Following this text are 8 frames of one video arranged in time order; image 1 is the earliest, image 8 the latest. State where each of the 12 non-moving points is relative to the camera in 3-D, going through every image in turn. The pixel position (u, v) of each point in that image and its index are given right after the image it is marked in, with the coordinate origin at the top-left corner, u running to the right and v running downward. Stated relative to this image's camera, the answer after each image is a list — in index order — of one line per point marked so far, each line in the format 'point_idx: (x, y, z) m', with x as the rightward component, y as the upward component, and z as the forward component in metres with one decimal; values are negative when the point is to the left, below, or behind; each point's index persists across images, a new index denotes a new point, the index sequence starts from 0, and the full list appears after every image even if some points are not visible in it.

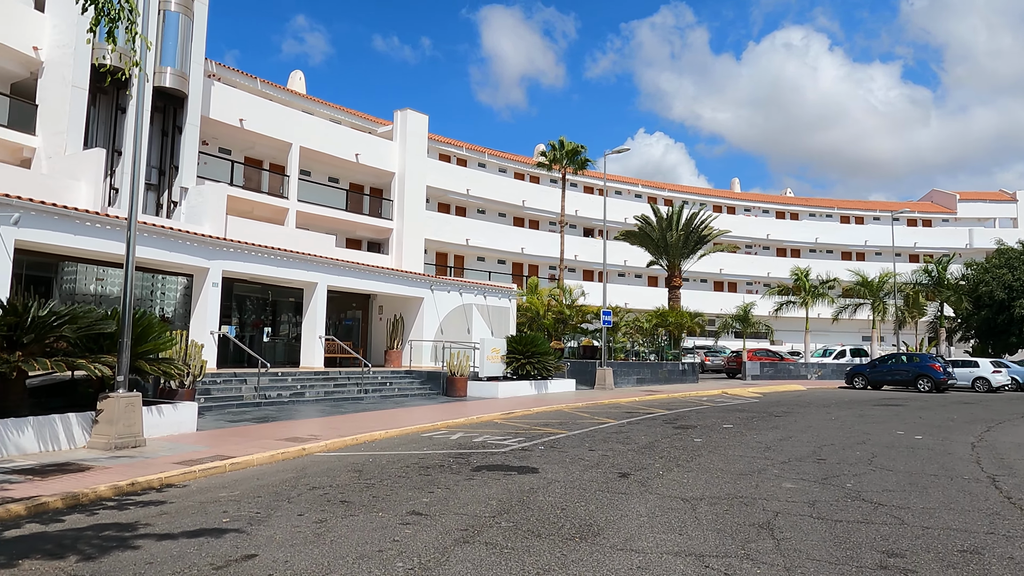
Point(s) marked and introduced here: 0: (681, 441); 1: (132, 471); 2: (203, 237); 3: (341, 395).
0: (+3.3, -3.0, +13.0) m
1: (-5.0, -2.4, +8.8) m
2: (-8.3, +1.4, +17.9) m
3: (-4.9, -3.1, +19.0) m
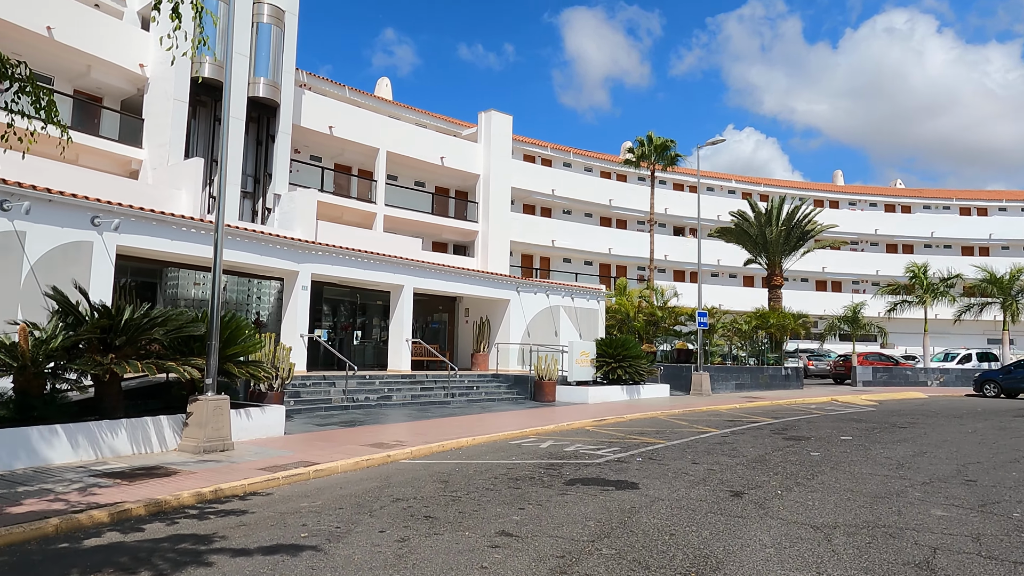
0: (+5.0, -2.9, +11.7) m
1: (-3.8, -2.4, +8.6) m
2: (-6.0, +1.3, +18.1) m
3: (-2.3, -3.1, +18.7) m
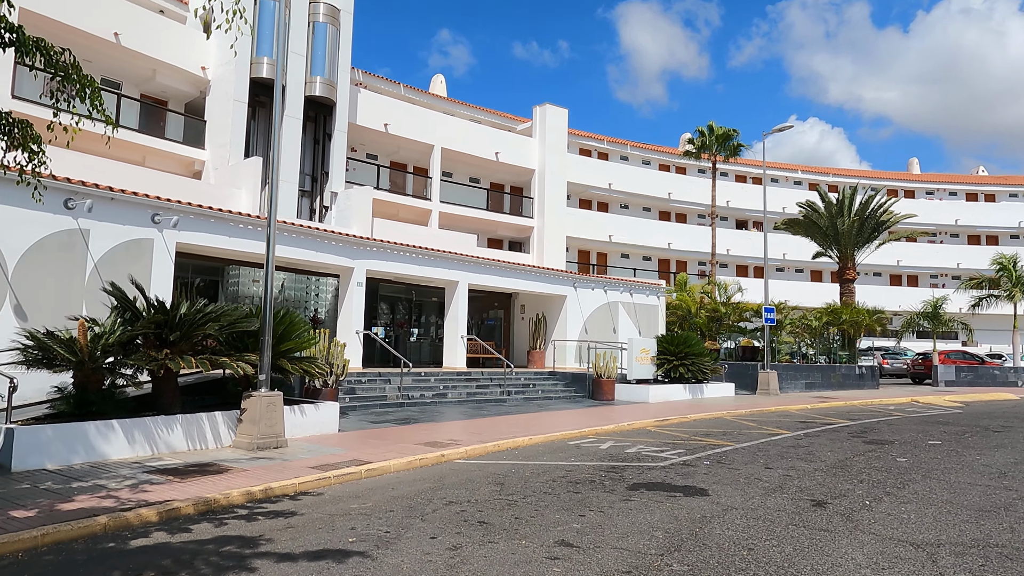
0: (+6.0, -2.8, +10.7) m
1: (-3.1, -2.4, +8.4) m
2: (-4.5, +1.4, +18.0) m
3: (-0.8, -3.0, +18.3) m
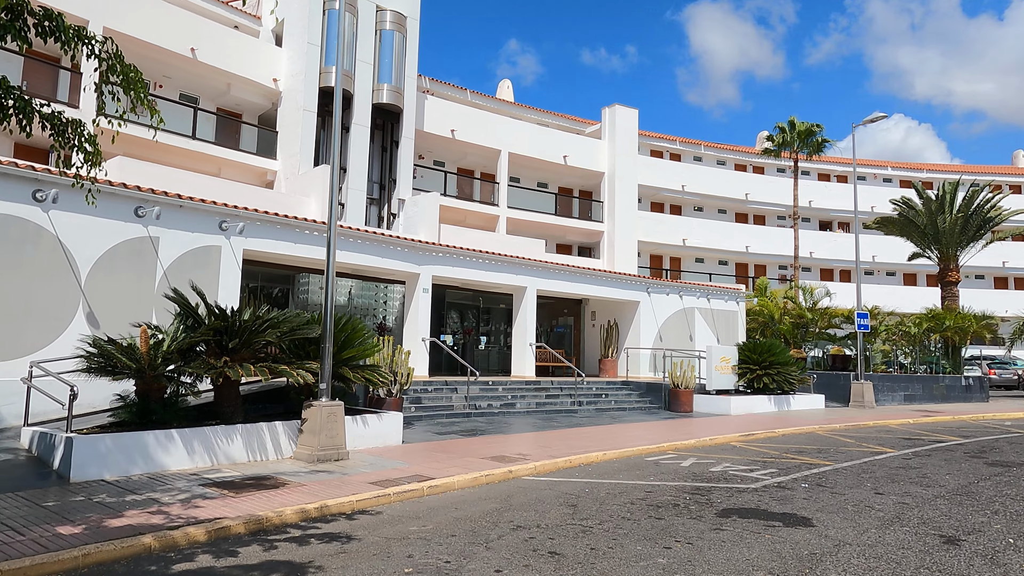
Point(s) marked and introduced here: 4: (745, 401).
0: (+7.0, -2.8, +9.3) m
1: (-2.2, -2.4, +7.9) m
2: (-2.6, +1.2, +17.7) m
3: (+1.1, -3.1, +17.5) m
4: (+6.6, -3.2, +18.9) m
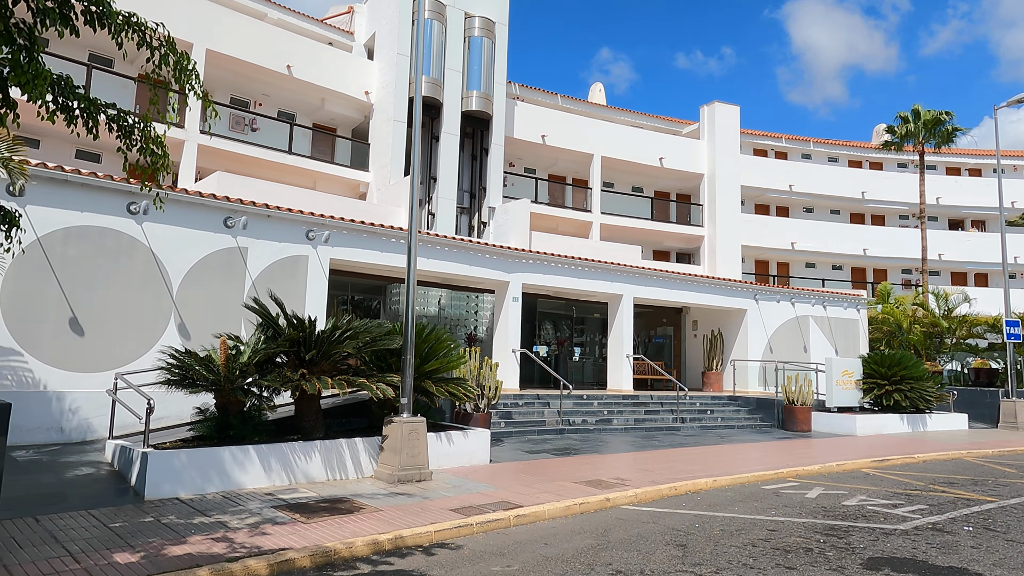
0: (+8.2, -2.8, +7.3) m
1: (-1.2, -2.5, +7.2) m
2: (-0.3, +1.0, +17.0) m
3: (+3.5, -3.3, +16.2) m
4: (+9.1, -3.3, +16.8) m
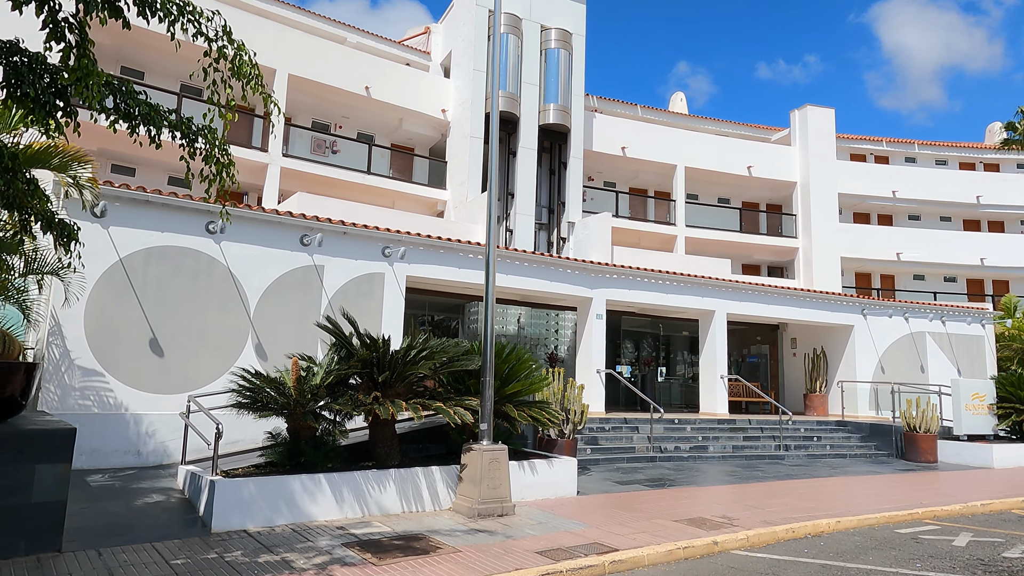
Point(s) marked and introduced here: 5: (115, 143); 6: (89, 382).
0: (+9.0, -2.8, +5.4) m
1: (-0.3, -2.6, +6.4) m
2: (+1.7, +0.6, +16.1) m
3: (+5.4, -3.6, +14.8) m
4: (+11.1, -3.6, +14.7) m
5: (-10.6, +3.8, +17.7) m
6: (-6.4, -1.4, +10.1) m
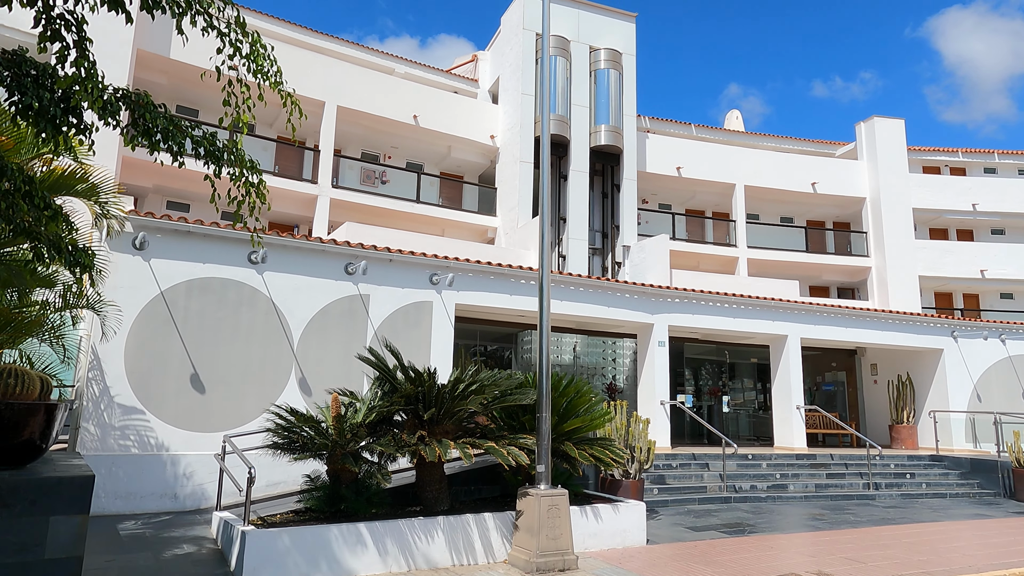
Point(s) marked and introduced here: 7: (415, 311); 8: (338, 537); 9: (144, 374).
0: (+9.4, -2.7, +3.7) m
1: (+0.3, -2.8, +5.5) m
2: (+3.0, 0.0, +15.1) m
3: (+6.6, -4.1, +13.4) m
4: (+12.2, -3.9, +12.8) m
5: (-9.2, +2.9, +17.9) m
6: (-5.6, -1.9, +9.7) m
7: (-1.8, -0.4, +12.2) m
8: (-1.8, -2.5, +6.8) m
9: (-5.5, -1.3, +9.9) m
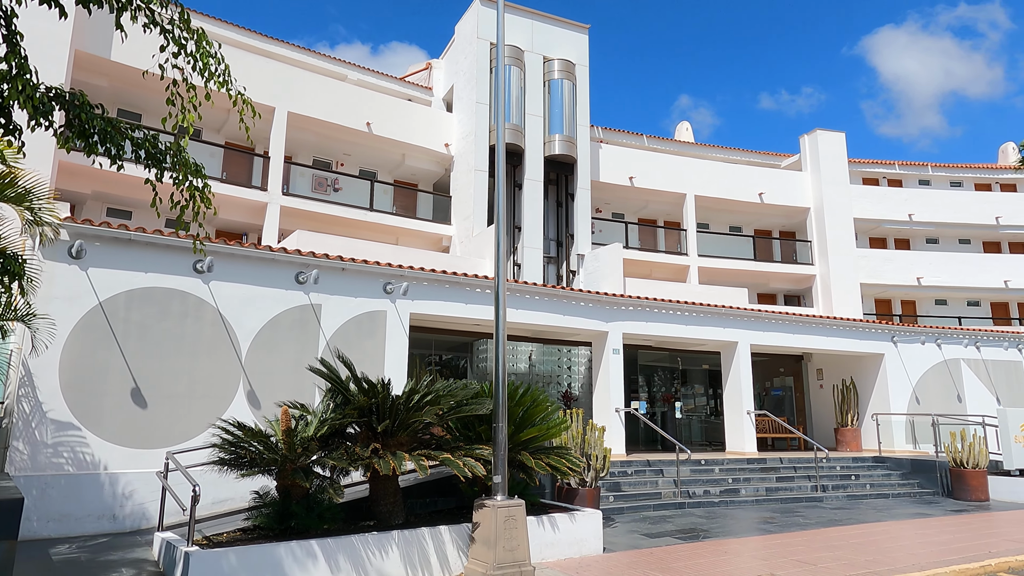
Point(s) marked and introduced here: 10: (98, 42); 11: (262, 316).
0: (+9.2, -2.7, +4.3) m
1: (-0.1, -2.9, +5.4) m
2: (+2.0, -0.2, +15.2) m
3: (+5.7, -4.2, +13.7) m
4: (+11.4, -4.0, +13.5) m
5: (-10.4, +2.6, +17.2) m
6: (-6.2, -2.1, +9.2) m
7: (-2.6, -0.6, +12.0) m
8: (-2.2, -2.6, +6.6) m
9: (-6.1, -1.4, +9.4) m
10: (-10.2, +6.1, +16.4) m
11: (-4.1, -0.5, +11.0) m
